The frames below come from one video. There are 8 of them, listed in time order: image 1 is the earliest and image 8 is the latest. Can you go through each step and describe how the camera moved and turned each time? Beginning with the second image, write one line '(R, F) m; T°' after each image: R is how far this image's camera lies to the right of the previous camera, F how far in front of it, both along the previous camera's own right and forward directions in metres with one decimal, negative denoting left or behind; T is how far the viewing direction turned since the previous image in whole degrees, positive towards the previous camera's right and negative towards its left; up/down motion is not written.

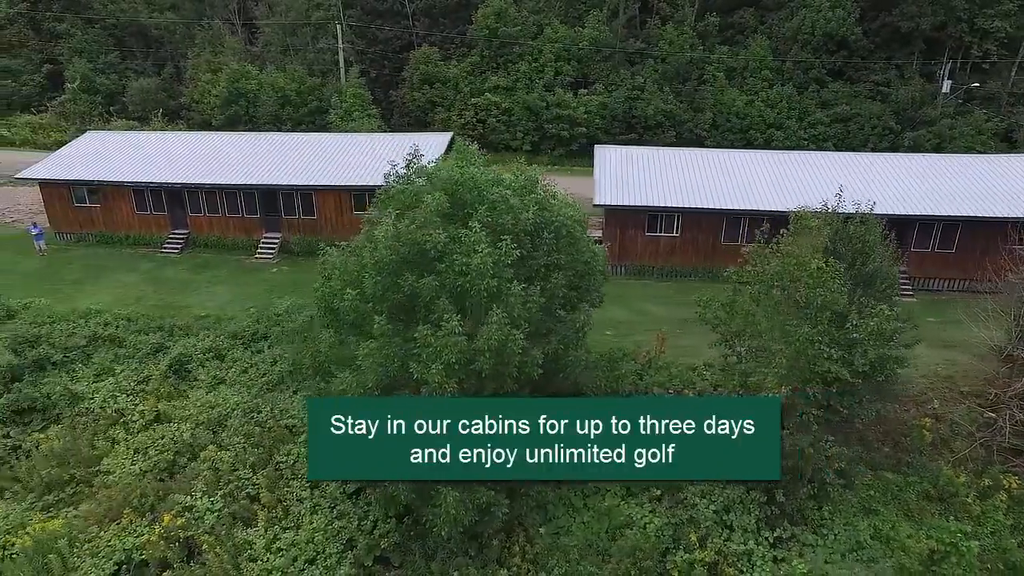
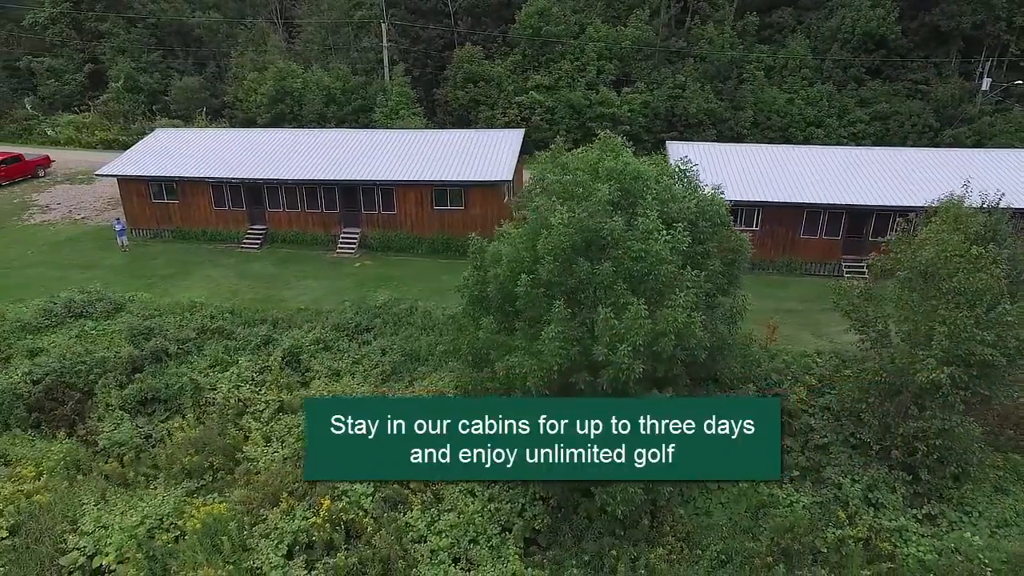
(-2.6, -0.3) m; 0°
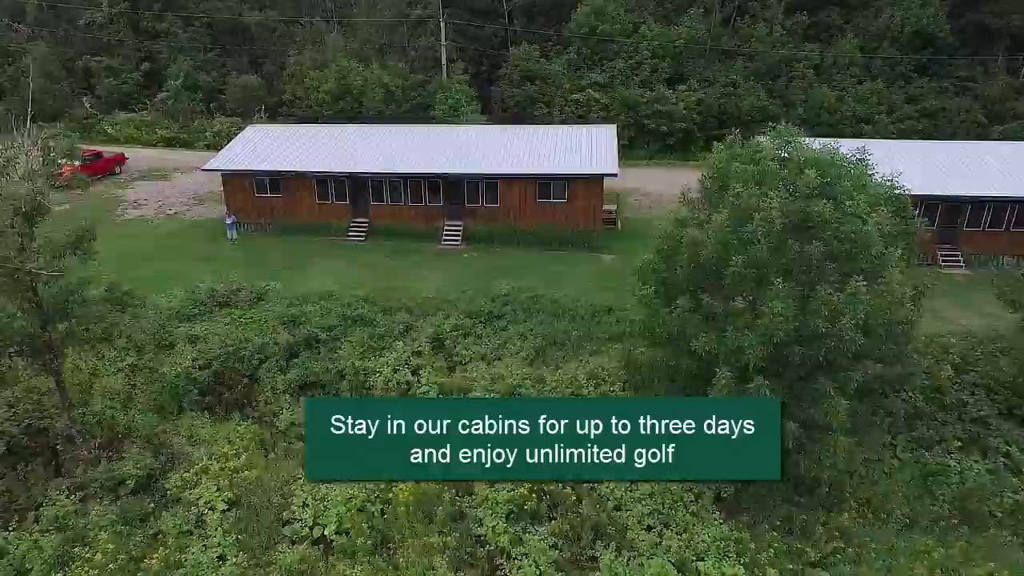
(-3.5, -0.6) m; +1°
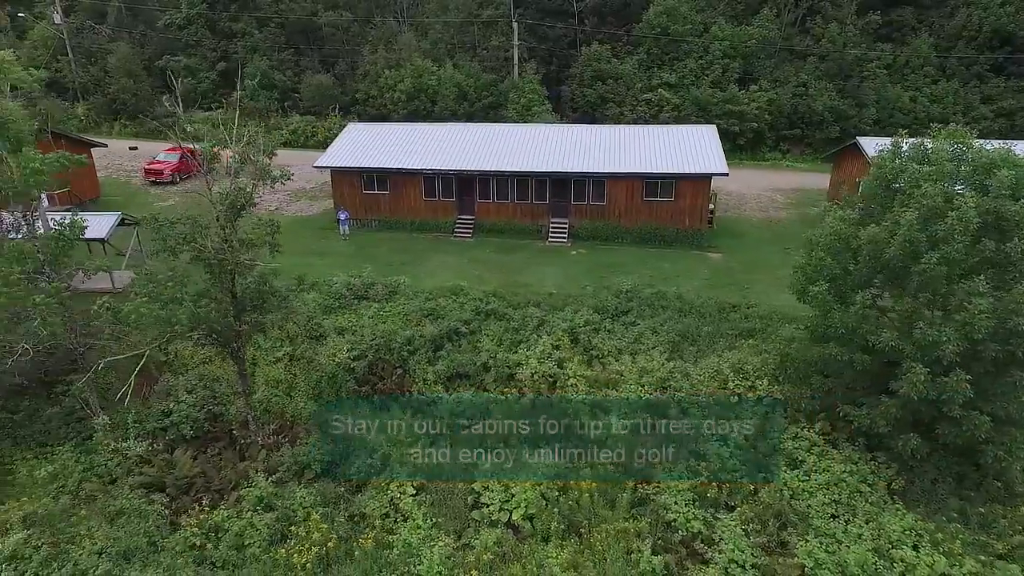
(-2.9, -0.4) m; -1°
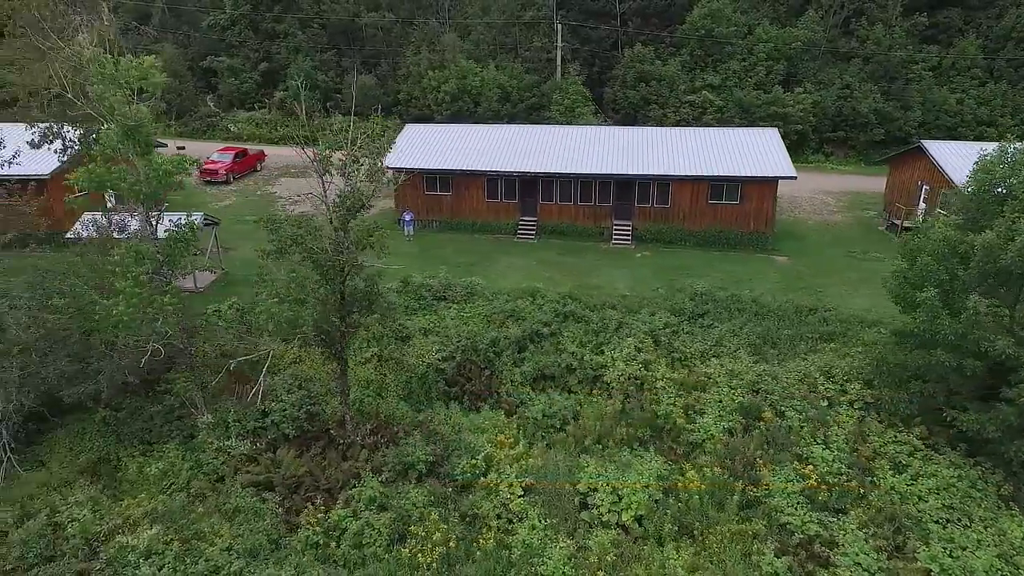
(-1.8, -0.1) m; -1°
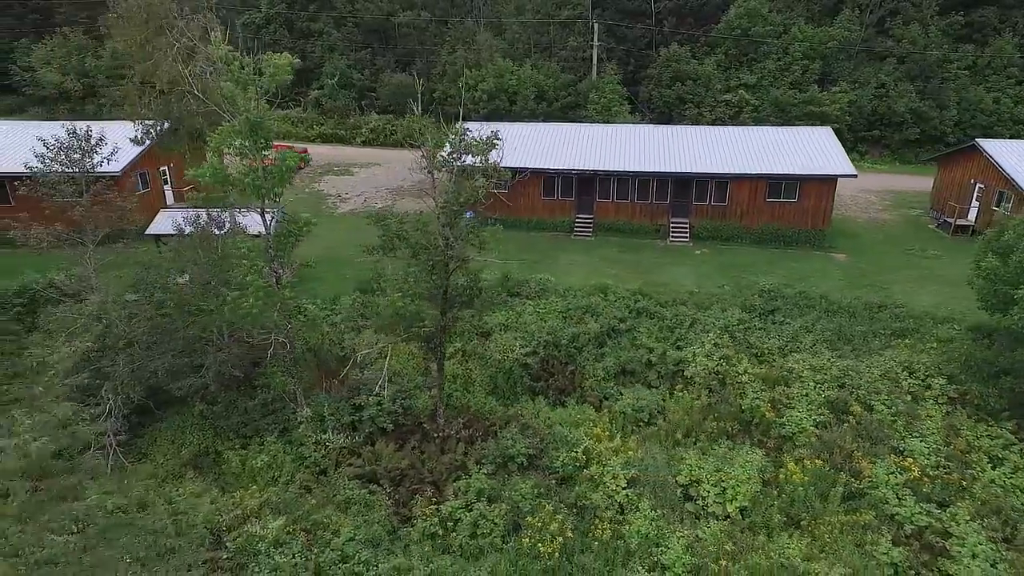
(-1.9, -0.2) m; 0°
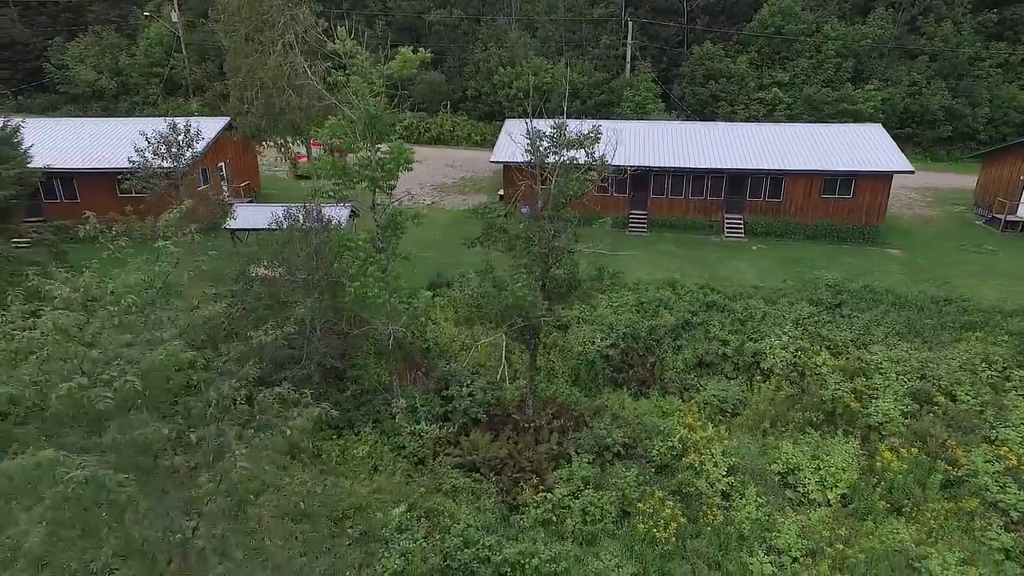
(-1.9, -0.2) m; 0°
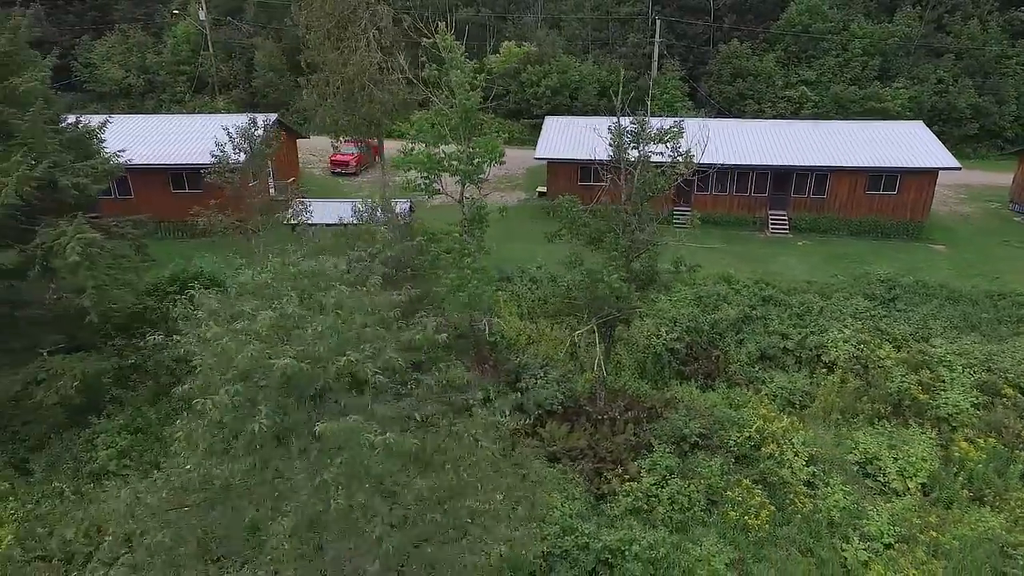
(-1.6, -0.1) m; 0°
